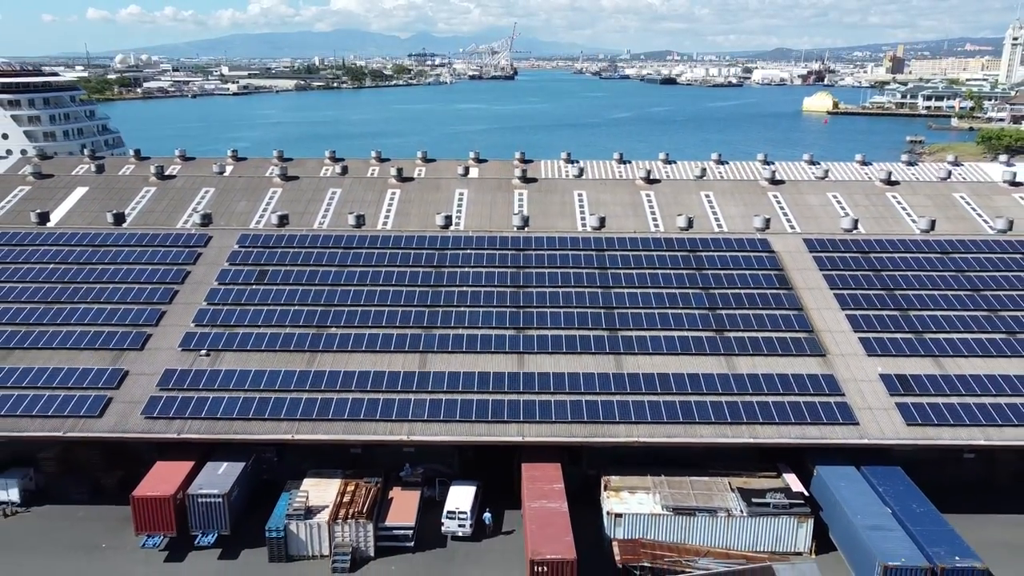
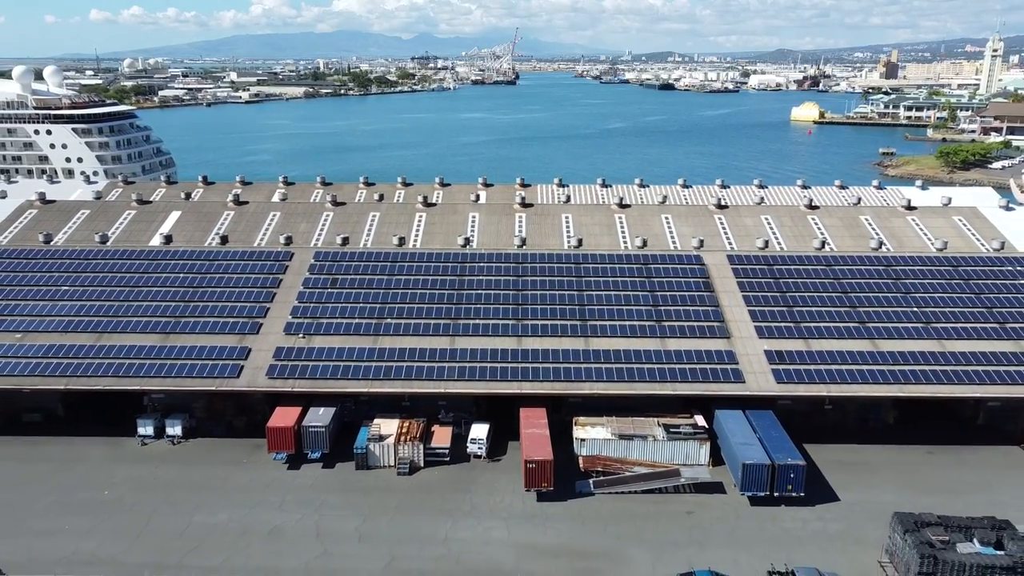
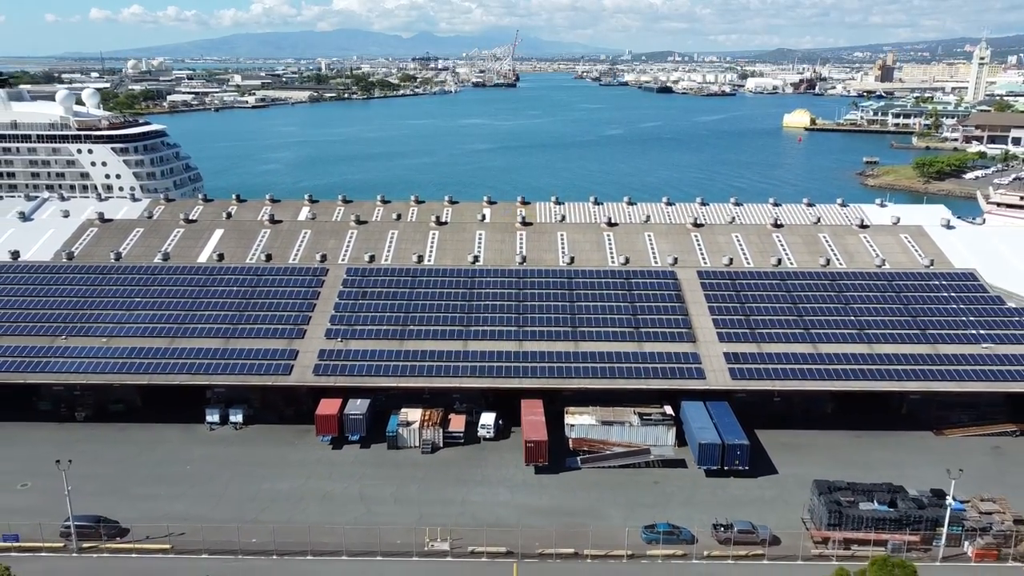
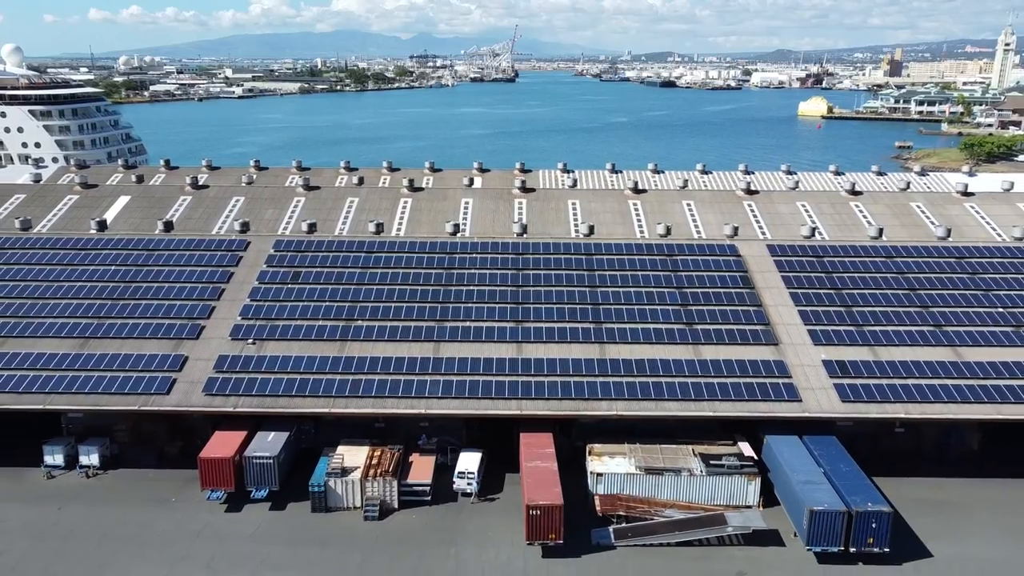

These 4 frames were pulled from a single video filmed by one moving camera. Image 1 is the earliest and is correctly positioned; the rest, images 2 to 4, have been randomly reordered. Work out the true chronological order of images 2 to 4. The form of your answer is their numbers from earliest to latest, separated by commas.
4, 2, 3
